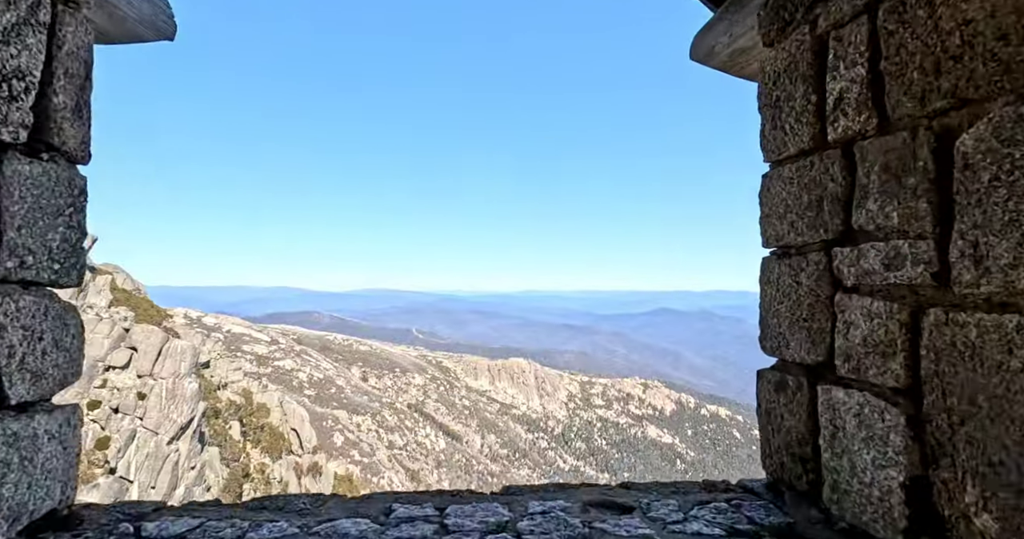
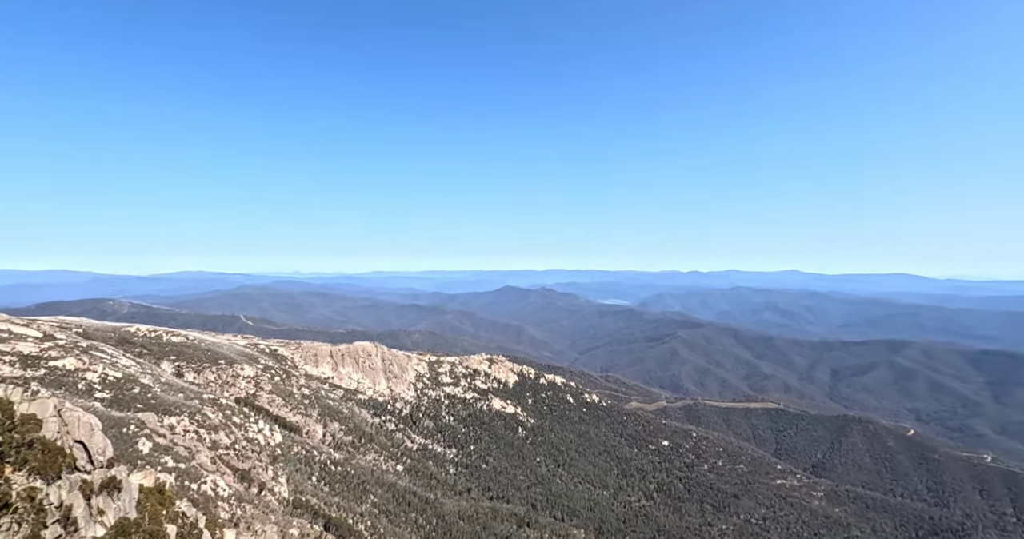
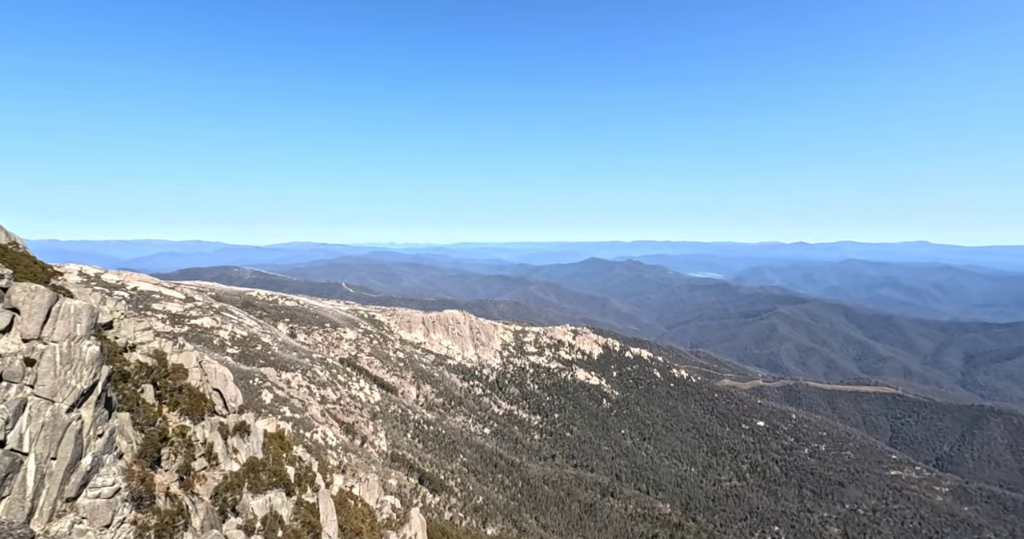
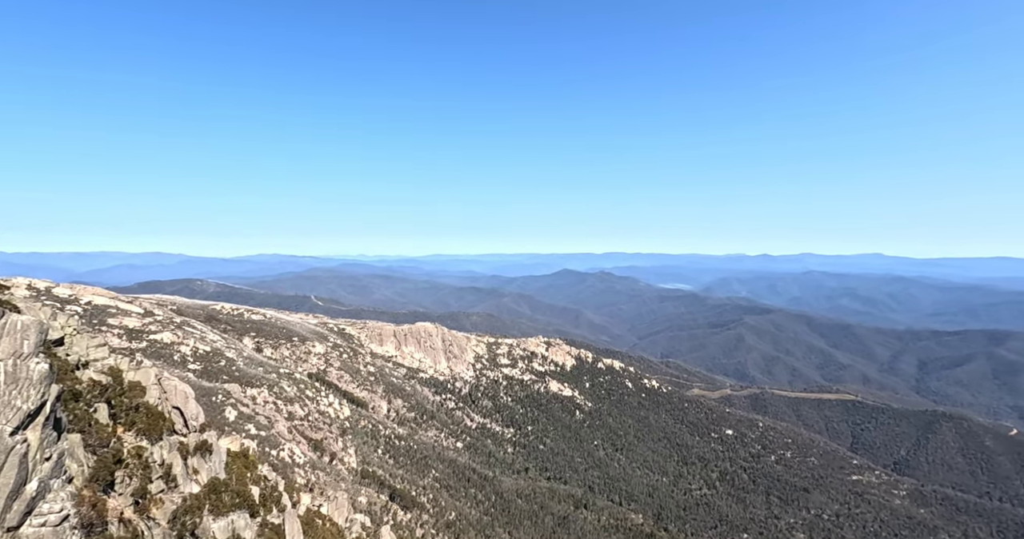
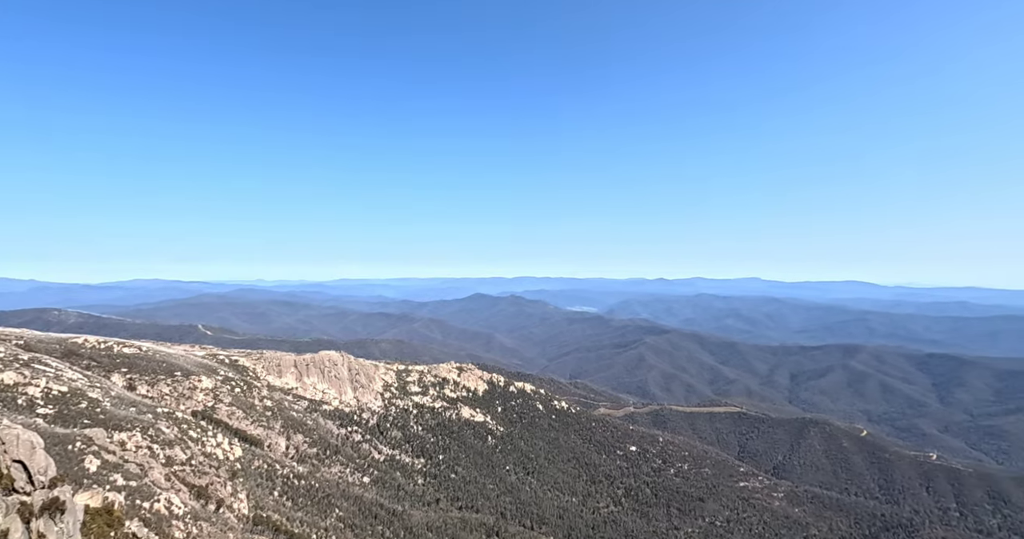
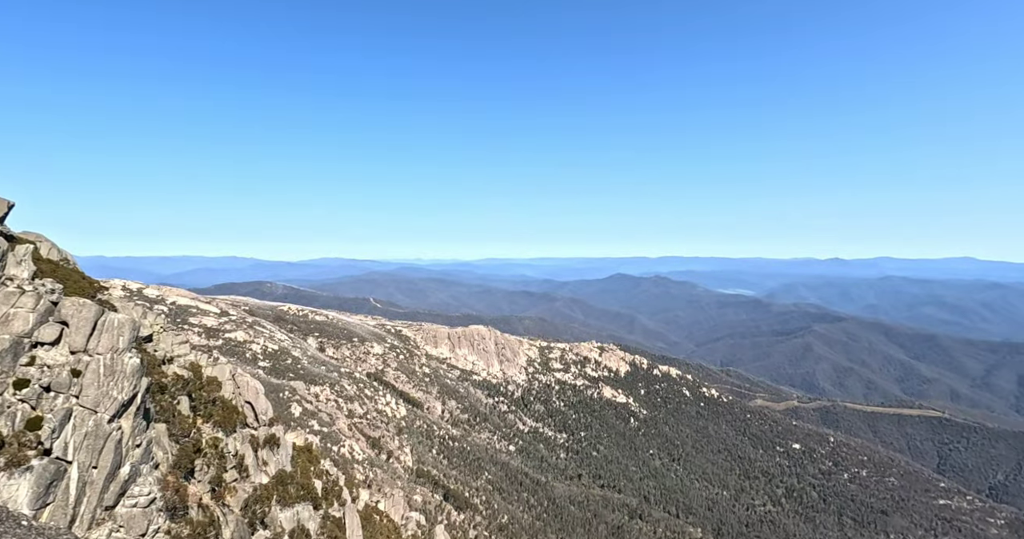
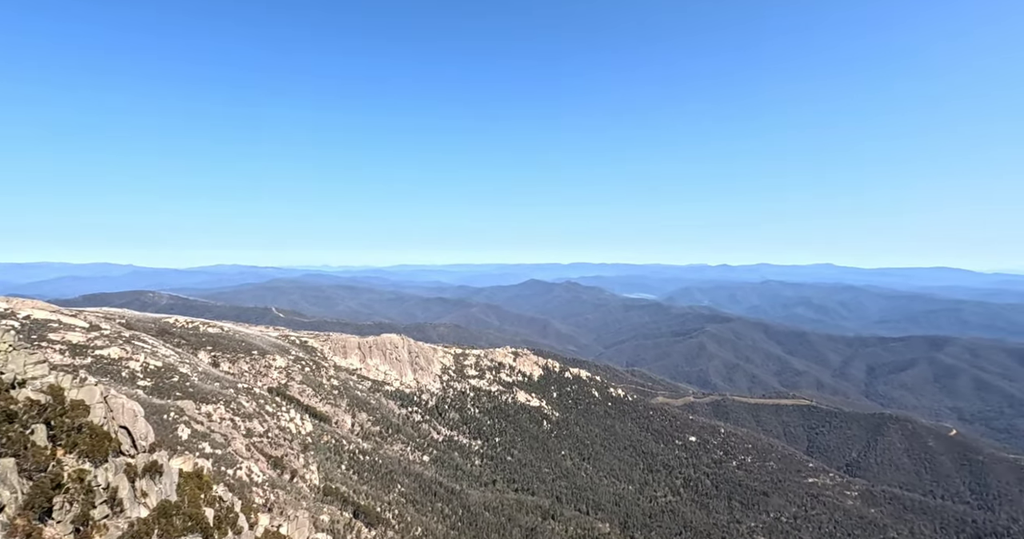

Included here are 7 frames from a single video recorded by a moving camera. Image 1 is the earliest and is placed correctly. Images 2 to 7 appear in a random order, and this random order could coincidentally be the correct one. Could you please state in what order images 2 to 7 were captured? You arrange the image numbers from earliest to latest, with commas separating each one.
6, 3, 4, 7, 2, 5
